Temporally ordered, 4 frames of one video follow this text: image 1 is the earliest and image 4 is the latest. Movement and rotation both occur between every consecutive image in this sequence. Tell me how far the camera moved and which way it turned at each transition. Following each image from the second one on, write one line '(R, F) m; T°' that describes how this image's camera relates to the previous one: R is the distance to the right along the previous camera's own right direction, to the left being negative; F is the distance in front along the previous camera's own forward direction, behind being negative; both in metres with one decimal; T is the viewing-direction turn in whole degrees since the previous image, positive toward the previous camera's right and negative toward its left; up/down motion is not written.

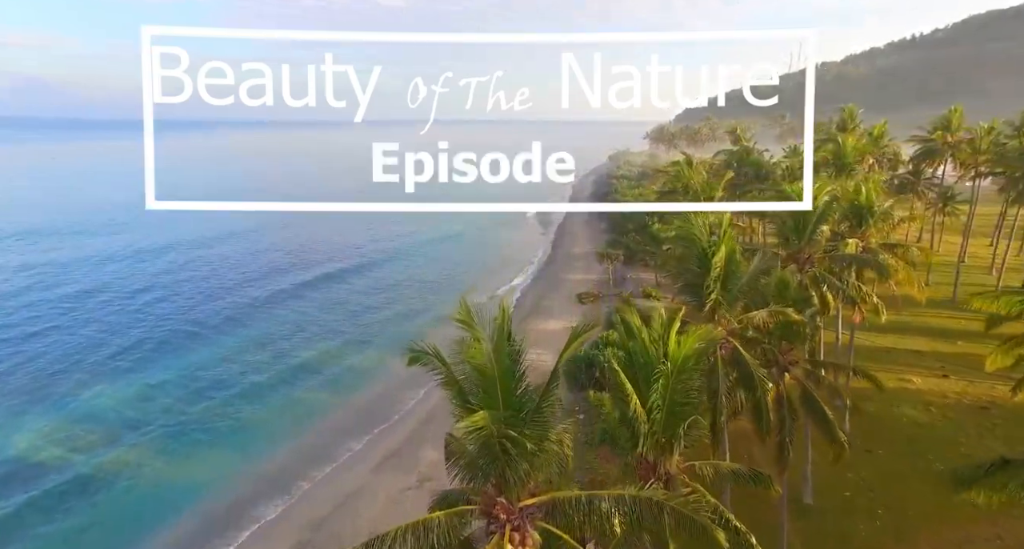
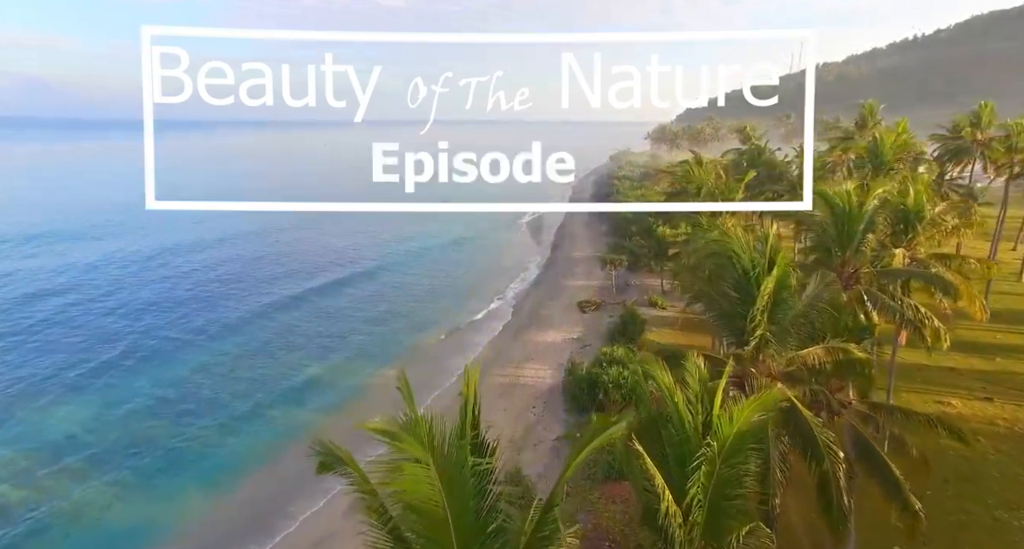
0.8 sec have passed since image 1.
(+0.1, +1.3) m; 0°
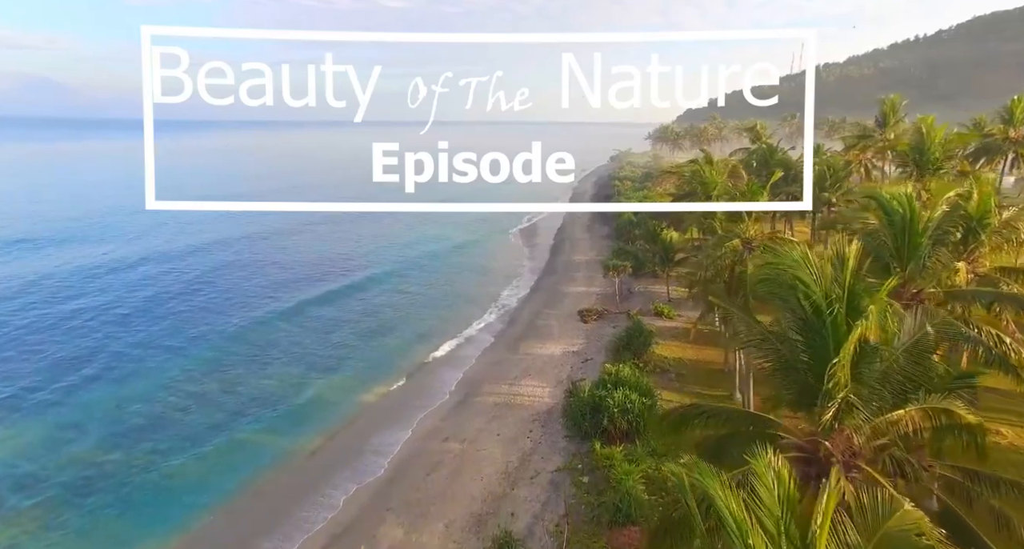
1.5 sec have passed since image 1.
(+0.1, +1.2) m; 0°
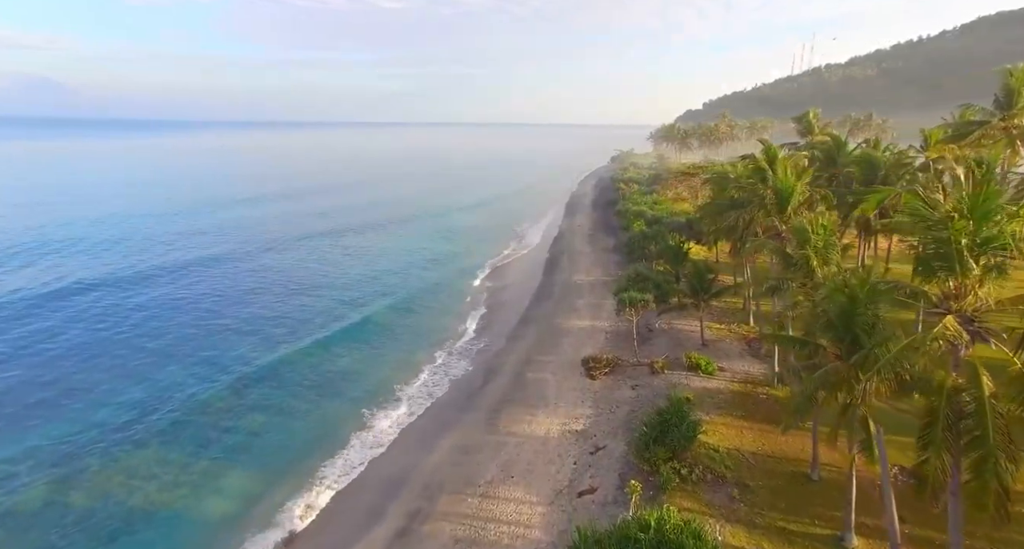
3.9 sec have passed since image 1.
(+0.4, +4.9) m; 0°
